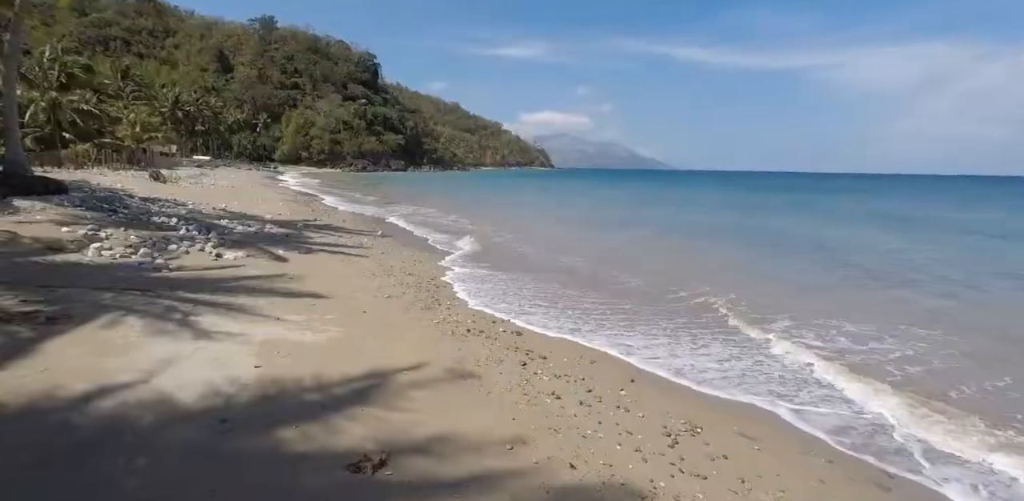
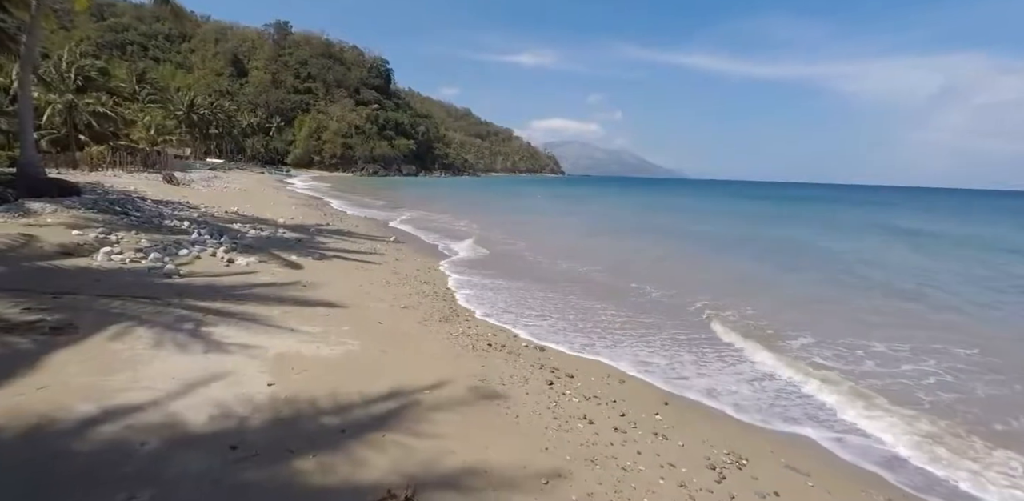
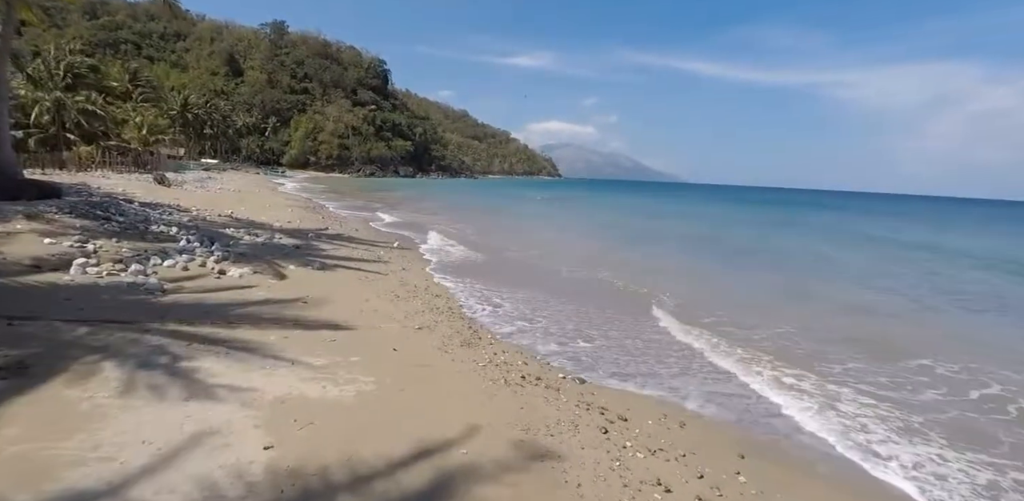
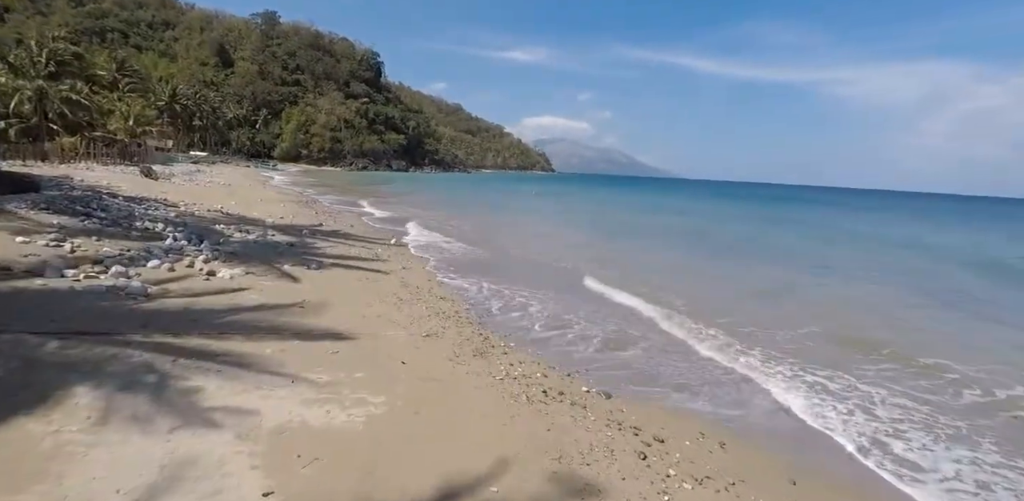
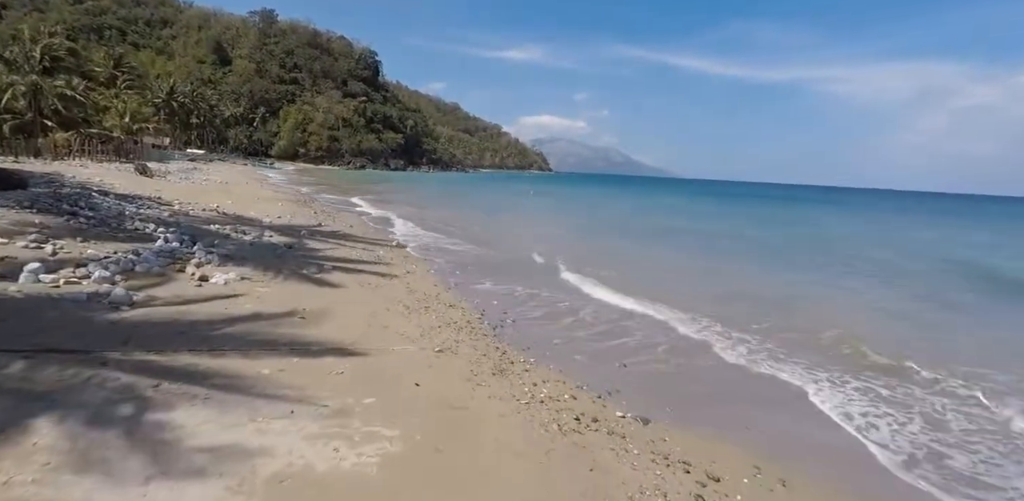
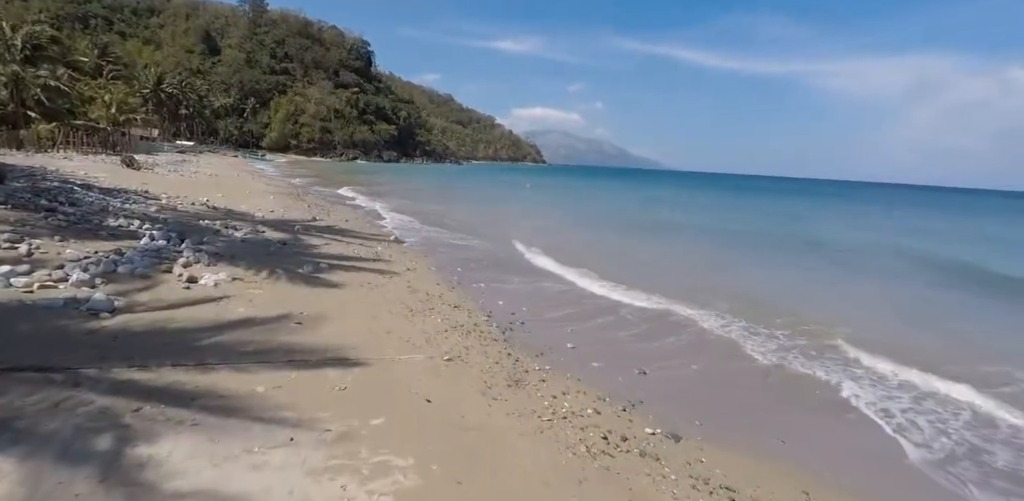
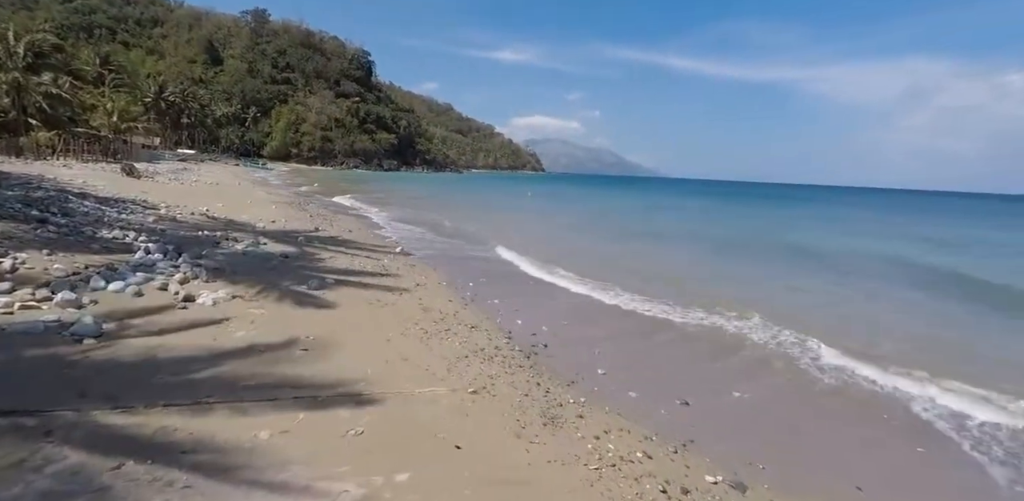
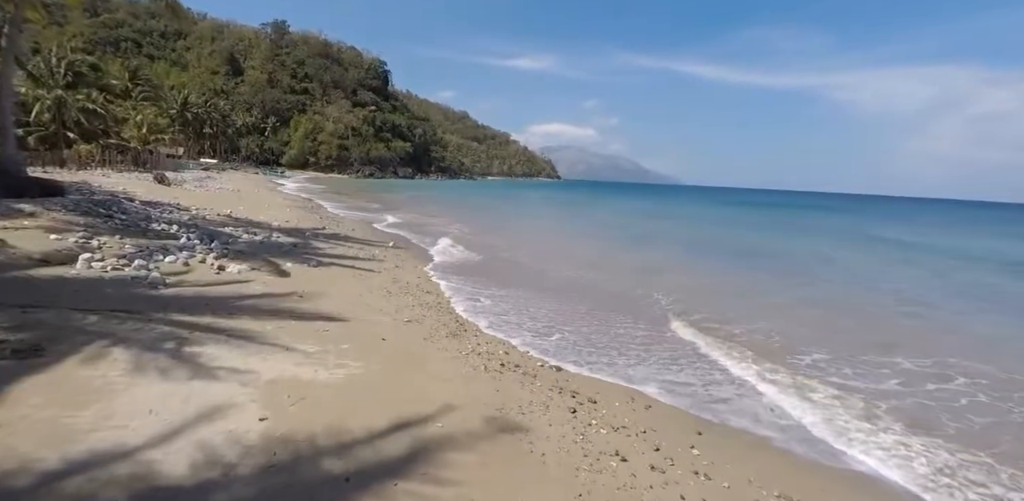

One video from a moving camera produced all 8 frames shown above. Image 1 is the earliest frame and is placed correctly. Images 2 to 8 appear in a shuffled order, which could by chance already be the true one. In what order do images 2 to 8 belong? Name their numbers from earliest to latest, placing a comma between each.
2, 8, 3, 4, 5, 6, 7
